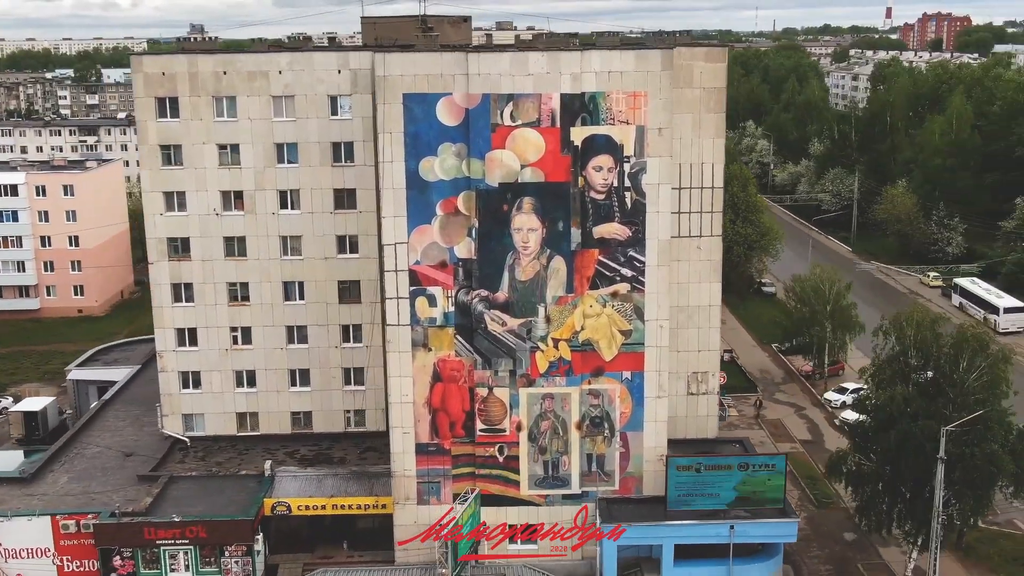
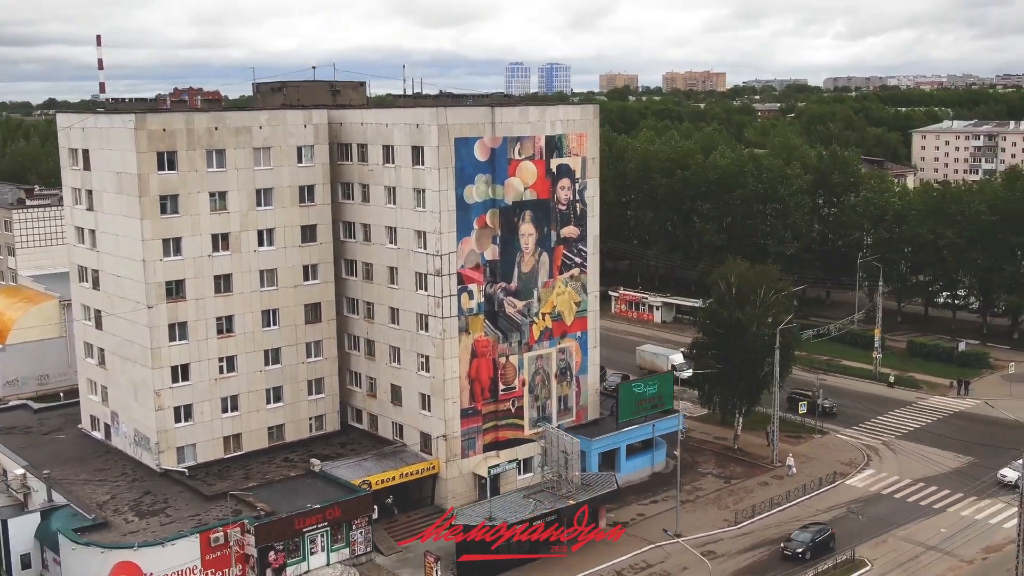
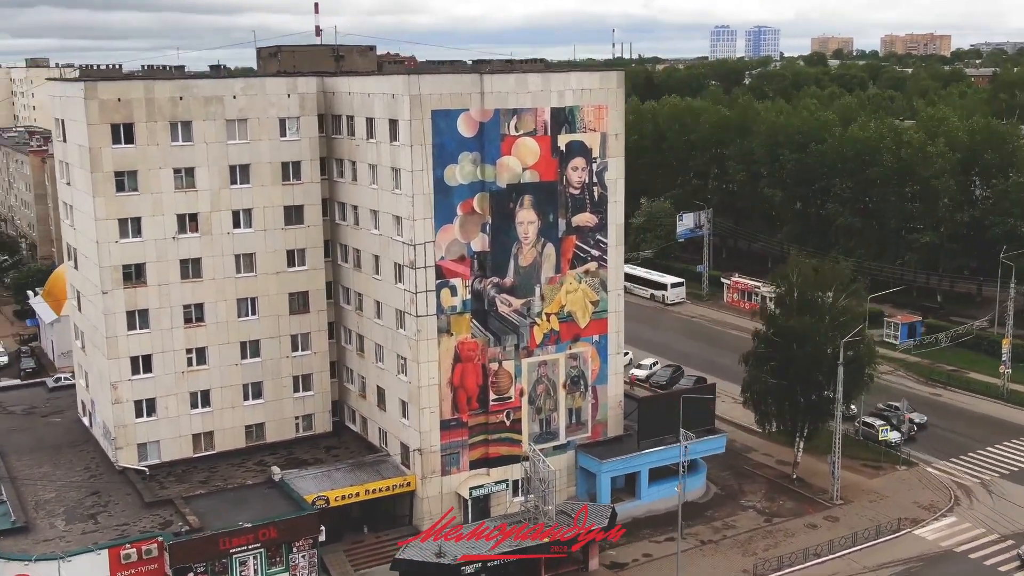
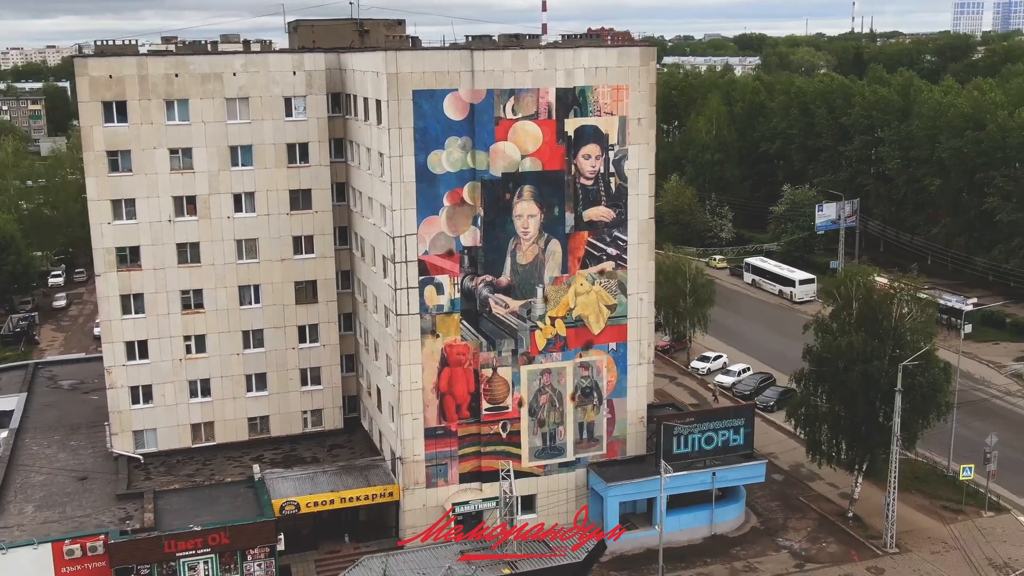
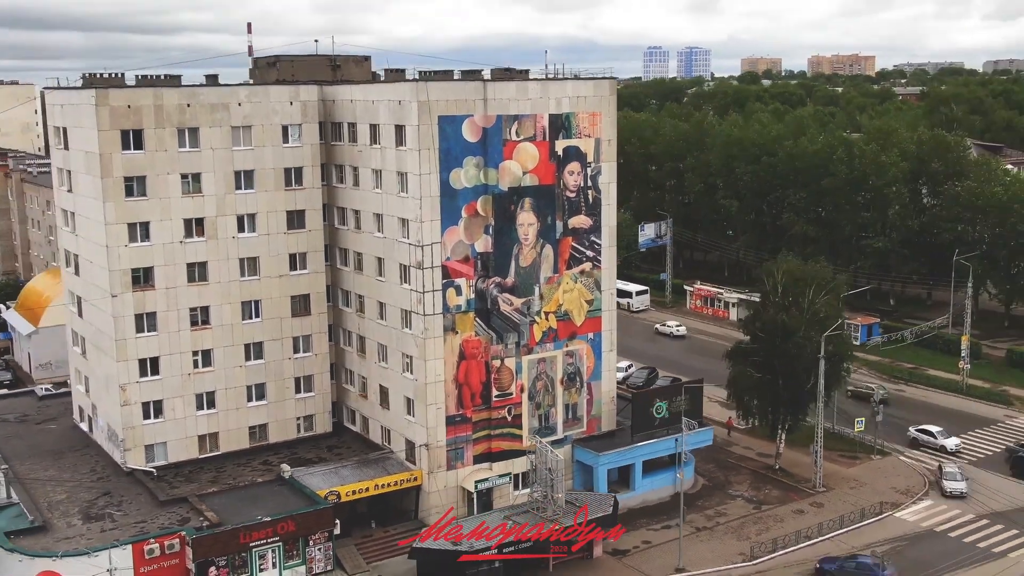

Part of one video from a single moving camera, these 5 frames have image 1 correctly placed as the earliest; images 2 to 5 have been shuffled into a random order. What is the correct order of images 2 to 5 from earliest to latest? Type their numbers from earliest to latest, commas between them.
4, 5, 2, 3
